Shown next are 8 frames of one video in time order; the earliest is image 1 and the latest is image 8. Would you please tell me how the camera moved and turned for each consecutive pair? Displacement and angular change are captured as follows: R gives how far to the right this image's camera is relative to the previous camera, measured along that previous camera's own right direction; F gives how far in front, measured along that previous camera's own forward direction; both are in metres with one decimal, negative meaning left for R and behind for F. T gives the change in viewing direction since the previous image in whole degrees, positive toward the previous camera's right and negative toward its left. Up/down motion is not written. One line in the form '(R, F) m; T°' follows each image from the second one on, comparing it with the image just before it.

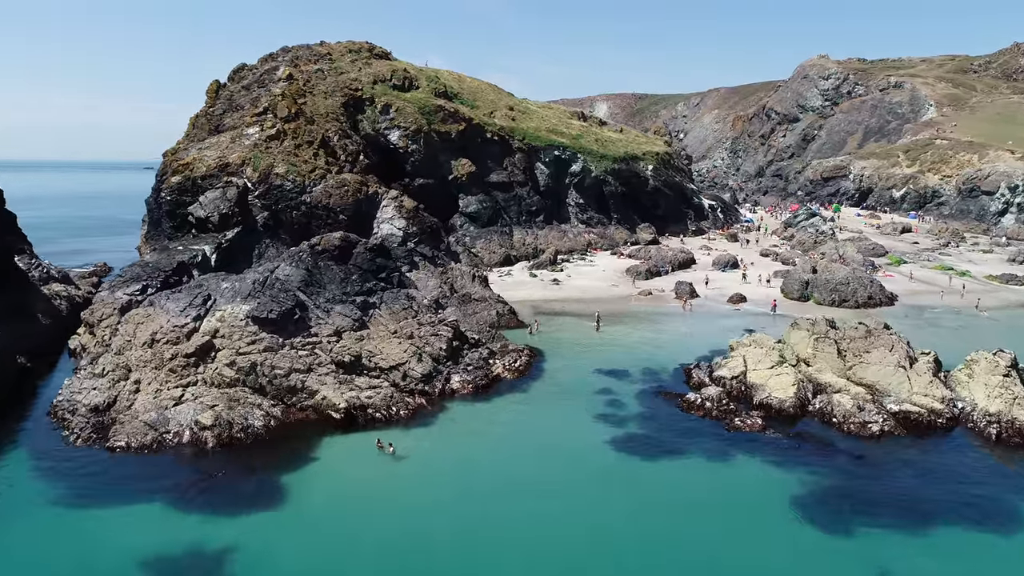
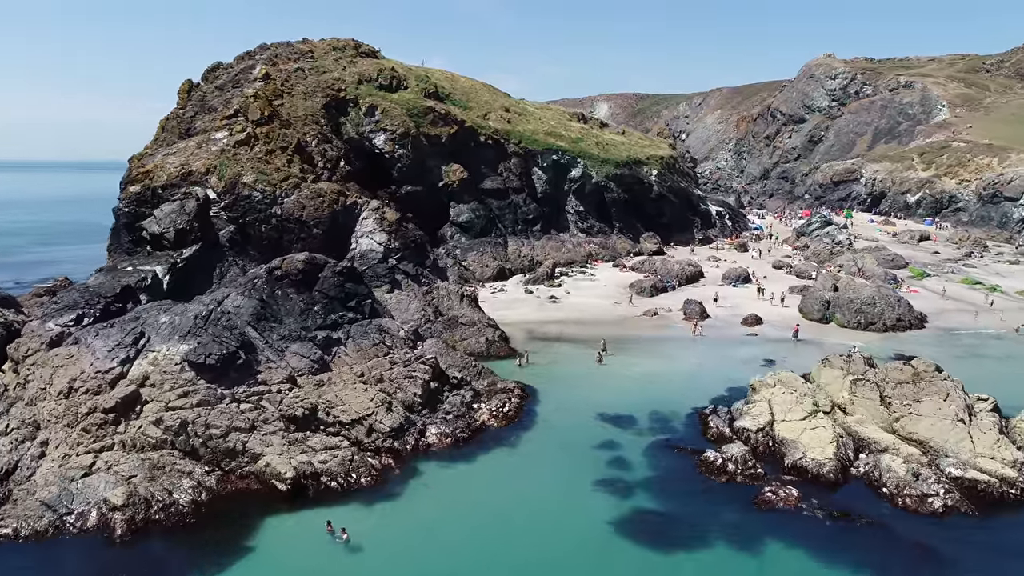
(+0.5, +4.3) m; 0°
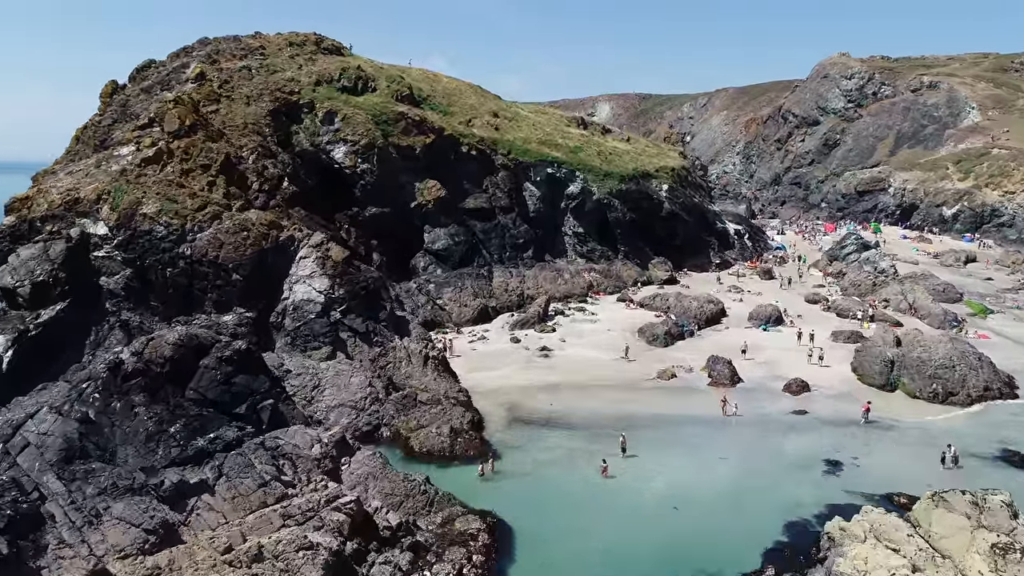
(+1.1, +9.2) m; 0°
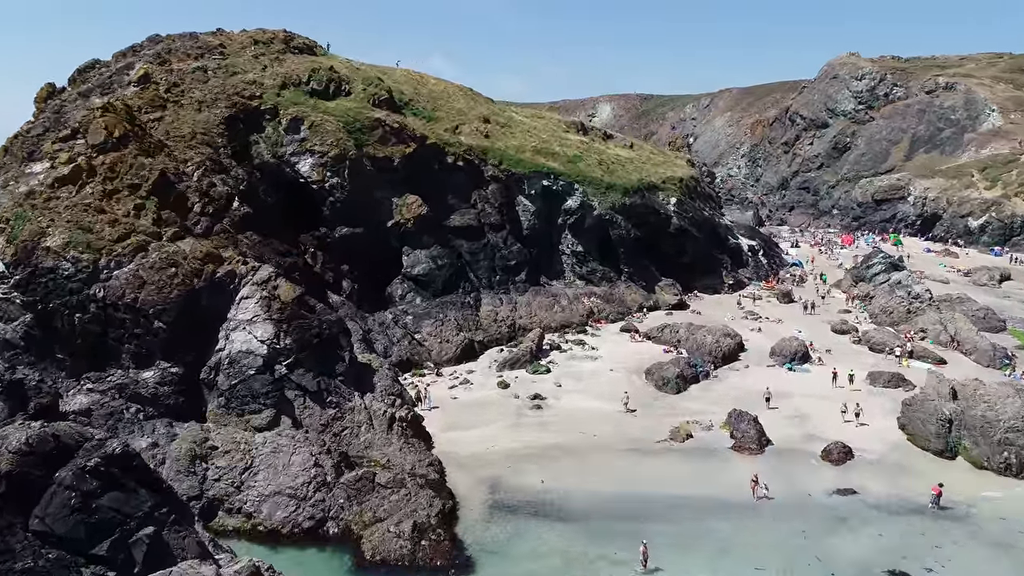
(+0.7, +5.7) m; 0°
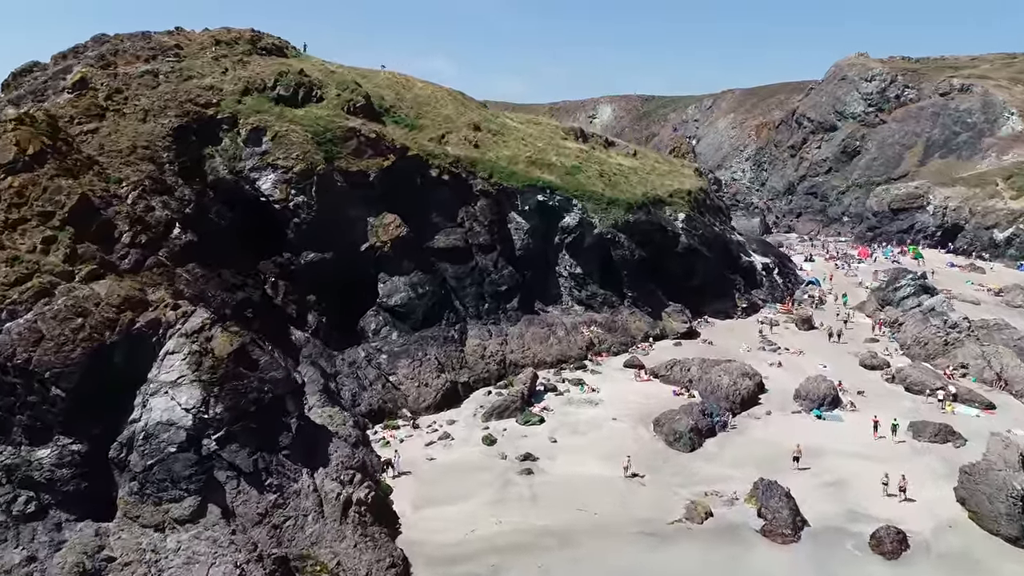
(+0.6, +4.9) m; 0°
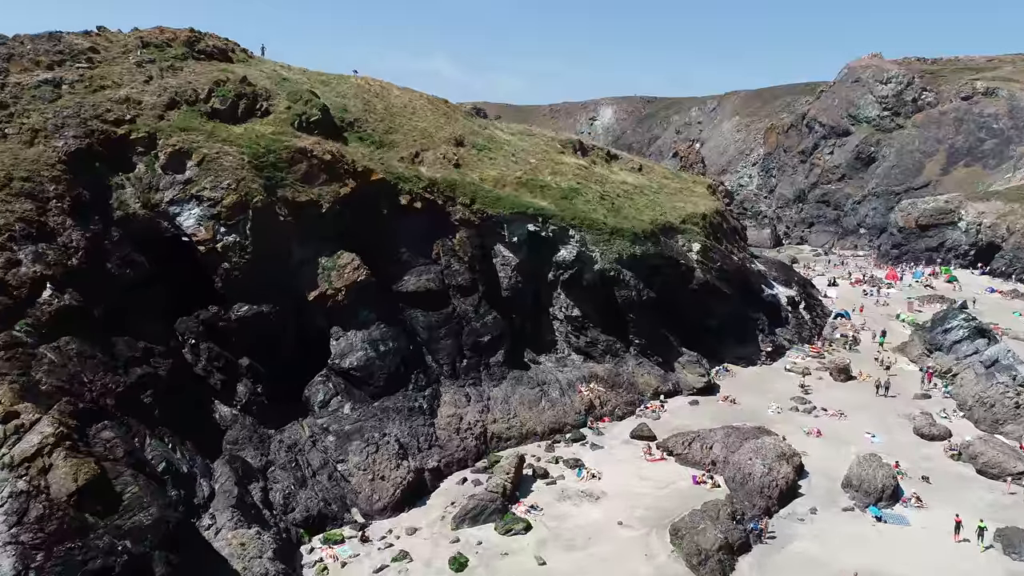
(+0.9, +7.1) m; 0°
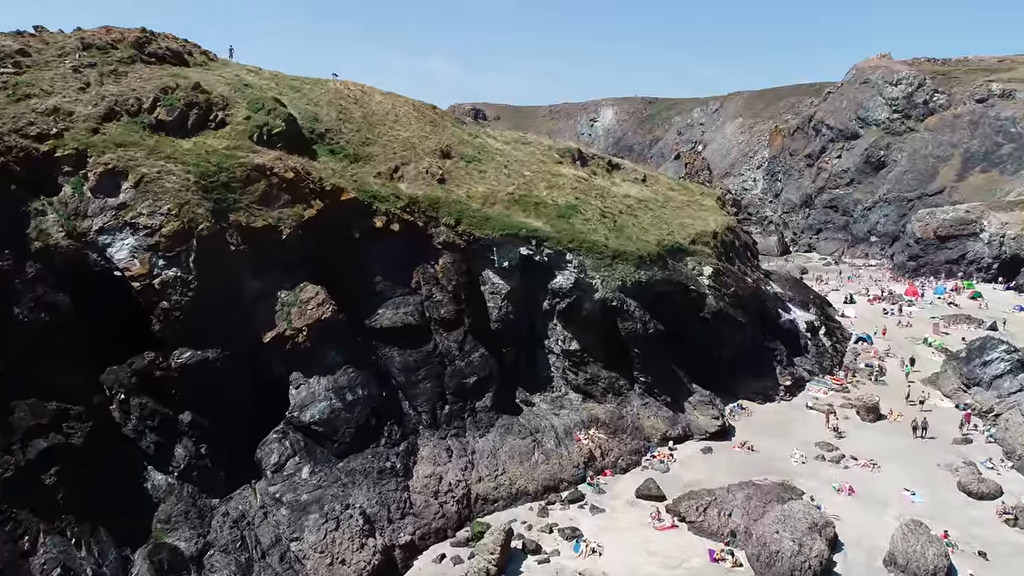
(+0.5, +4.3) m; 0°
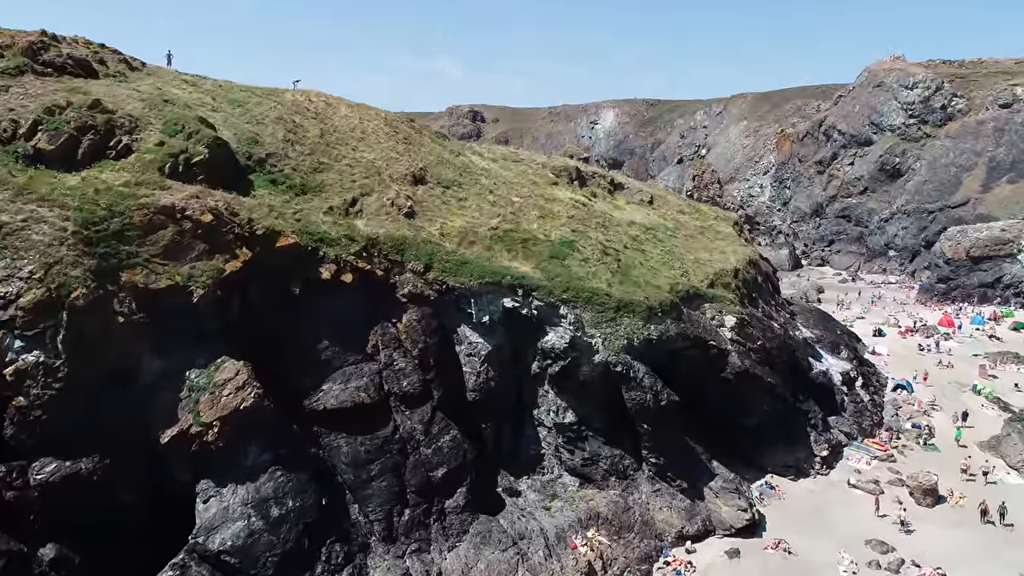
(+0.8, +6.4) m; 0°
